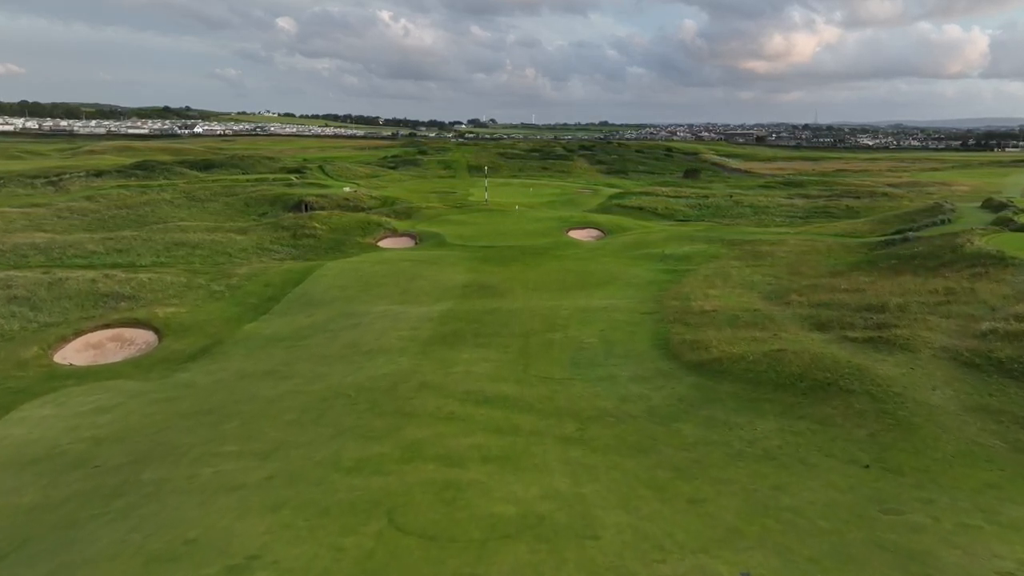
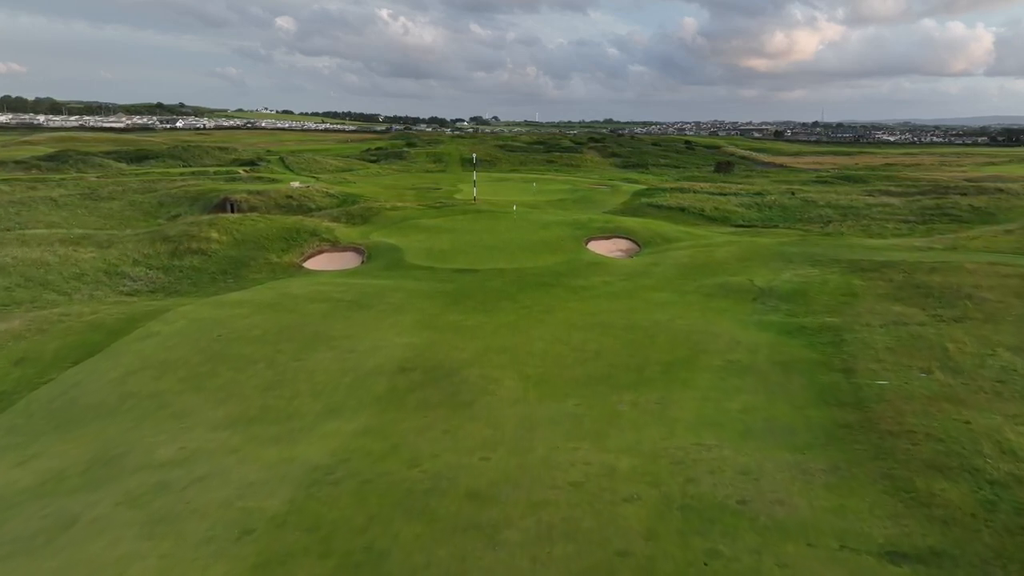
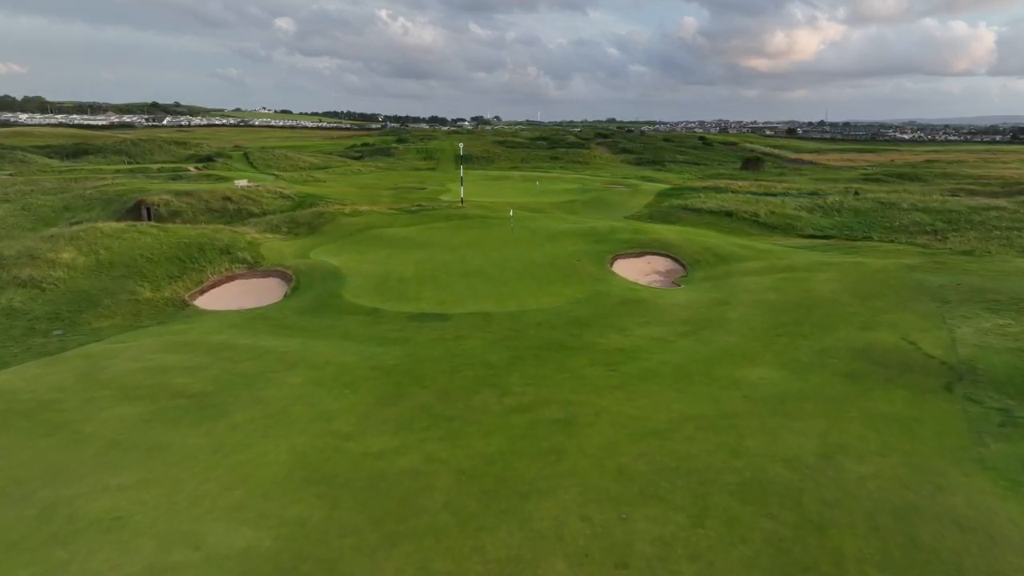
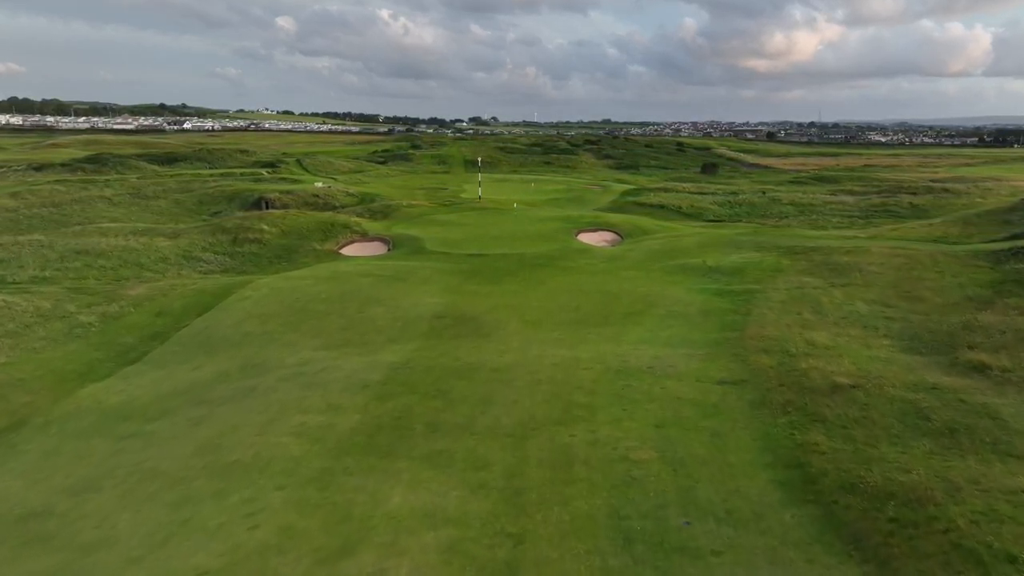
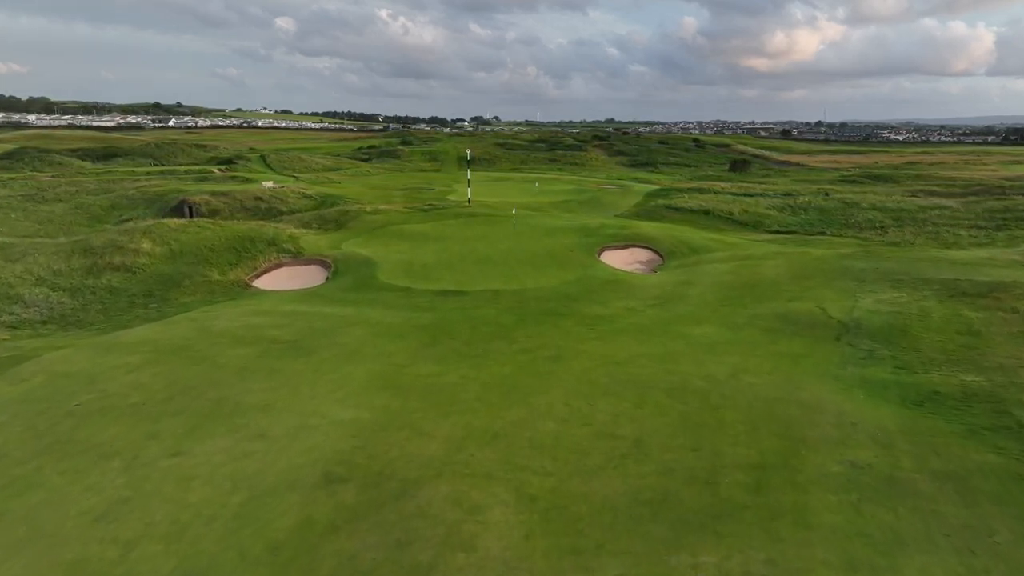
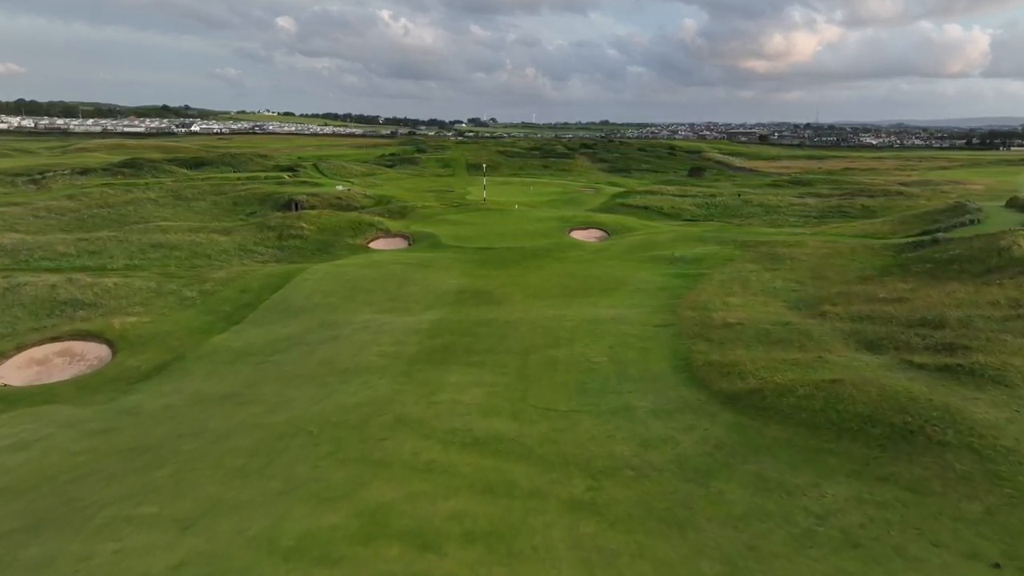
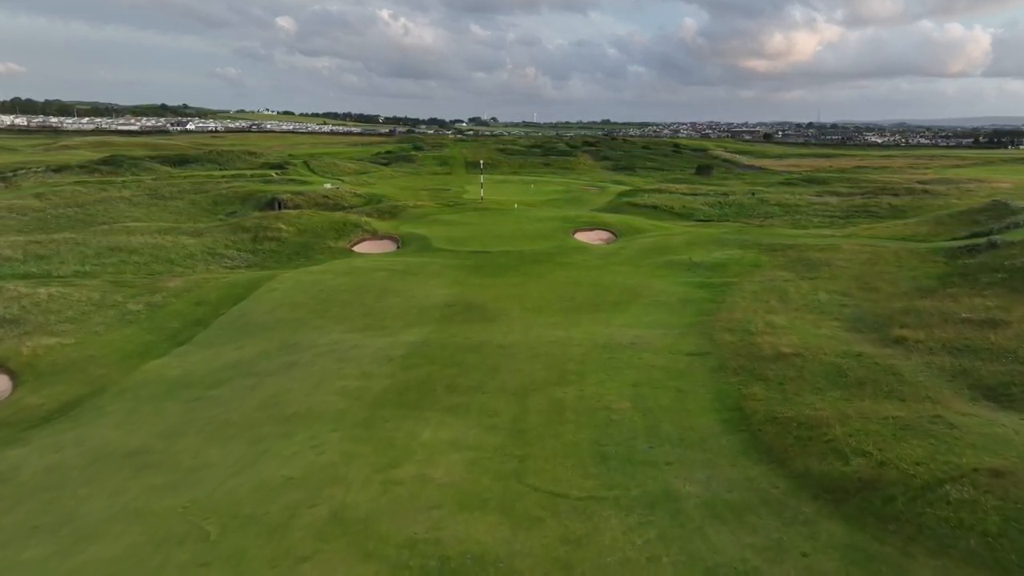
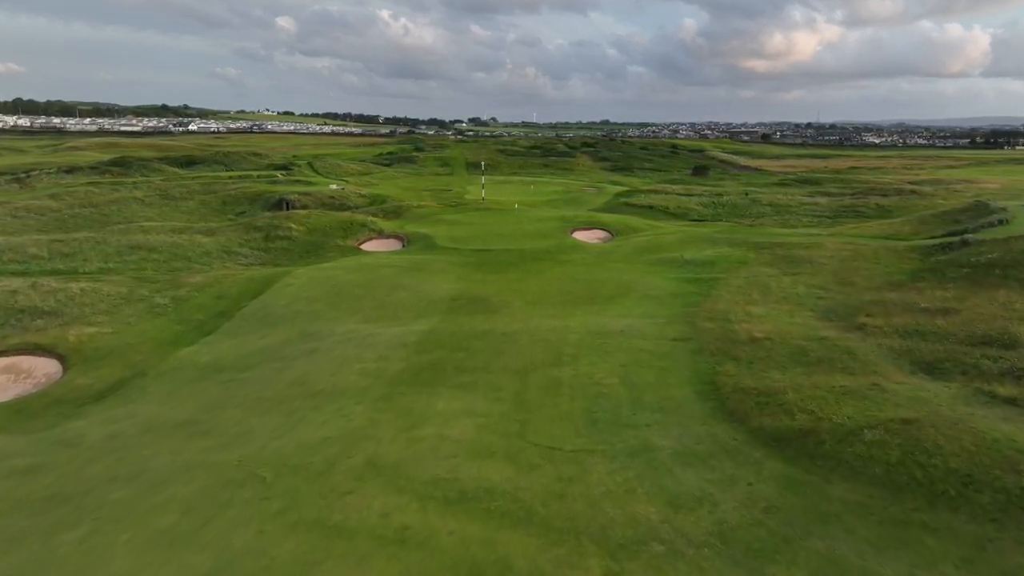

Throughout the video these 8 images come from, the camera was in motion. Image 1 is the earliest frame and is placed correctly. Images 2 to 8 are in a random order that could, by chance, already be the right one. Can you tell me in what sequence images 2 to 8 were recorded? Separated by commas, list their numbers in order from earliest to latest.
6, 8, 7, 4, 2, 5, 3
